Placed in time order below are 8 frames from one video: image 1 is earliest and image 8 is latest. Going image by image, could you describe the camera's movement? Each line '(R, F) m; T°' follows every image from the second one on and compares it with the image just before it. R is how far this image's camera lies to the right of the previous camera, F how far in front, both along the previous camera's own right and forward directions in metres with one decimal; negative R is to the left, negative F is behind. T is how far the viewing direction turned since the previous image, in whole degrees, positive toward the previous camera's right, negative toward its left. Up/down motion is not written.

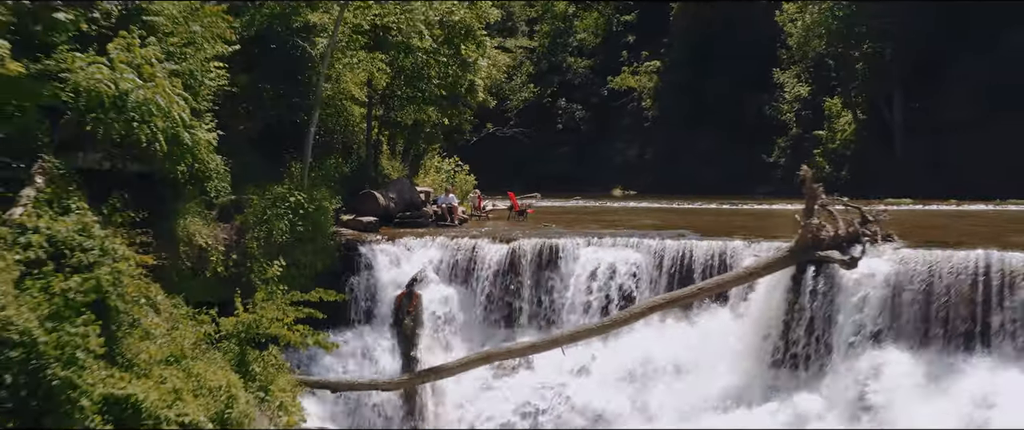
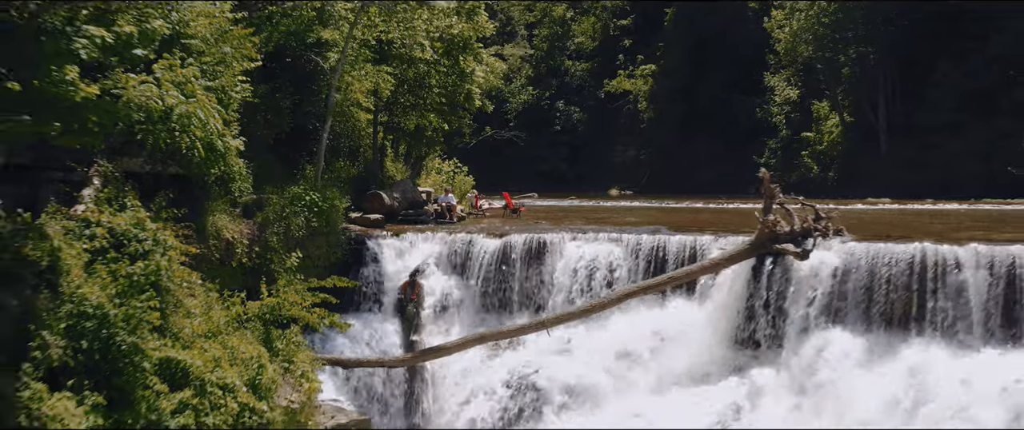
(+0.1, -1.0) m; 0°
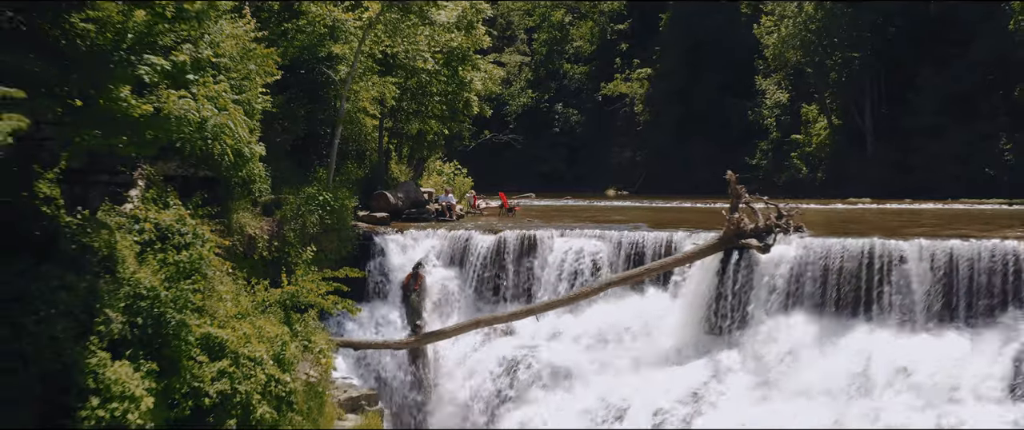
(+0.1, -1.0) m; 0°
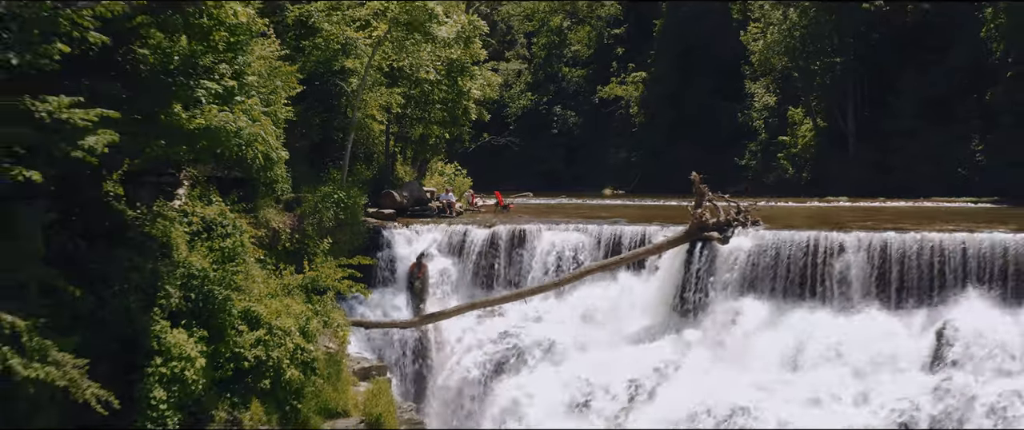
(+0.2, -1.4) m; 0°
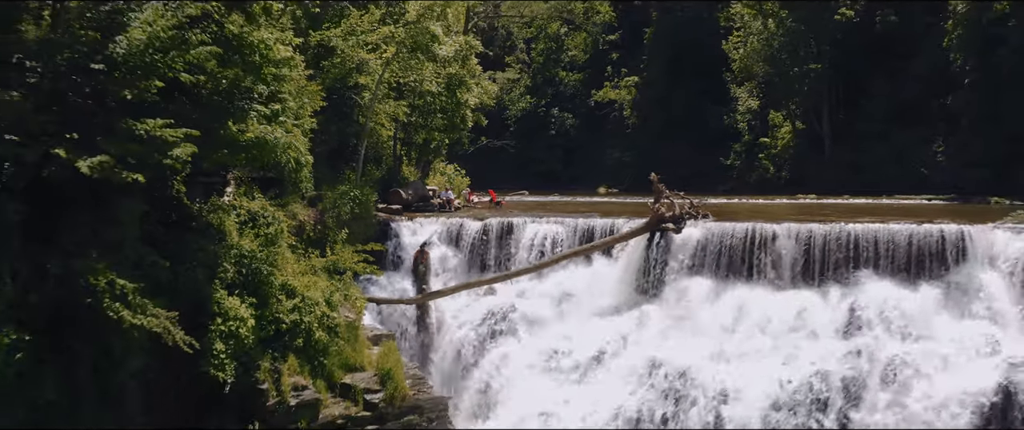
(+0.3, -2.1) m; 0°
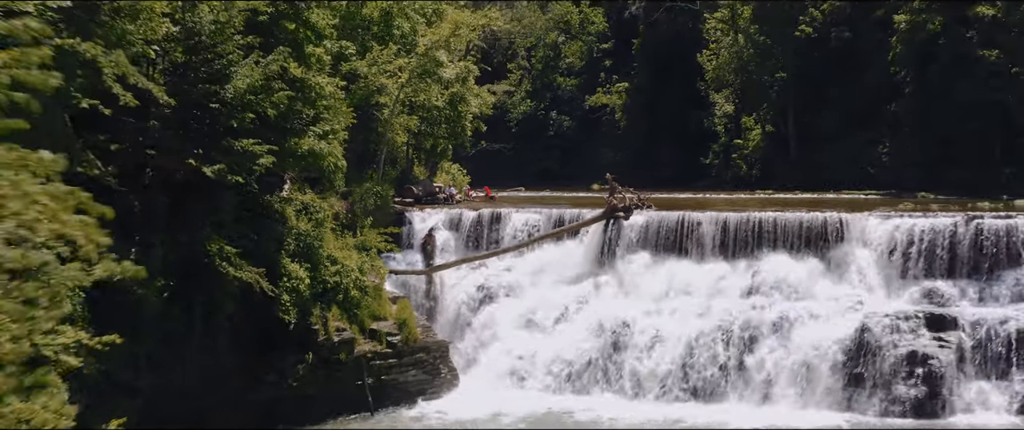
(+0.6, -3.9) m; -1°
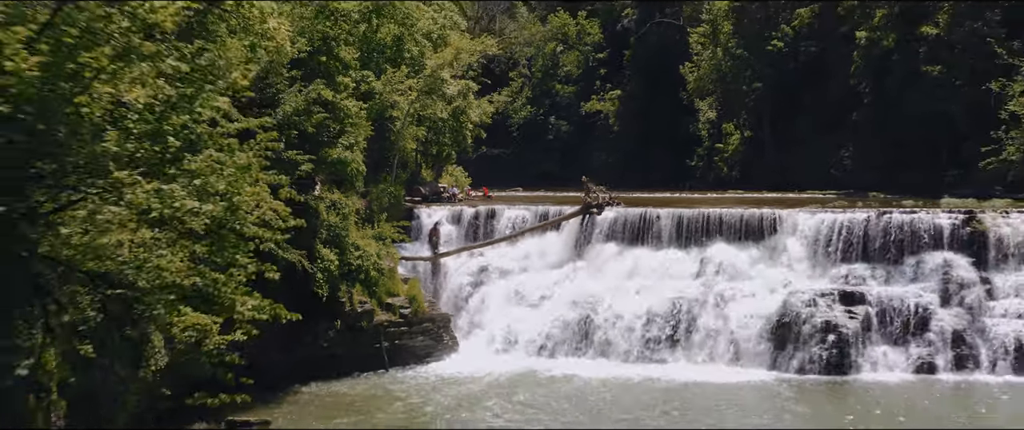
(+0.5, -3.3) m; -1°
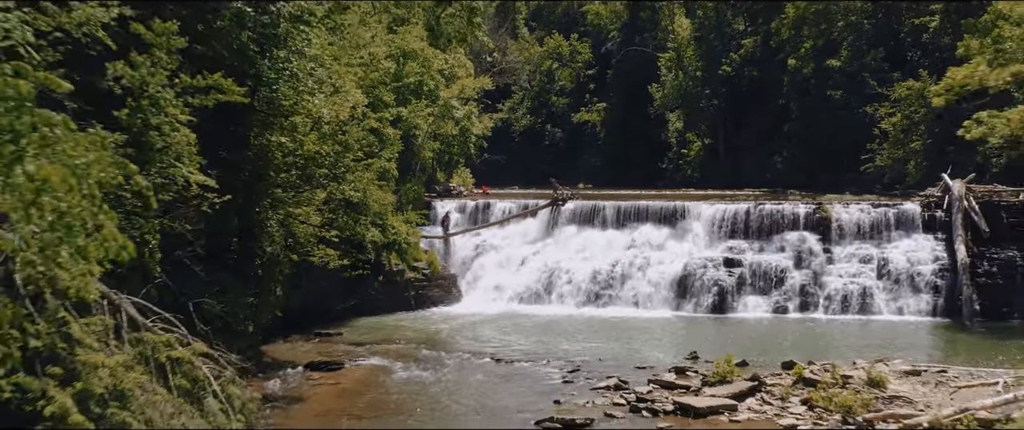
(+1.0, -8.2) m; -1°
